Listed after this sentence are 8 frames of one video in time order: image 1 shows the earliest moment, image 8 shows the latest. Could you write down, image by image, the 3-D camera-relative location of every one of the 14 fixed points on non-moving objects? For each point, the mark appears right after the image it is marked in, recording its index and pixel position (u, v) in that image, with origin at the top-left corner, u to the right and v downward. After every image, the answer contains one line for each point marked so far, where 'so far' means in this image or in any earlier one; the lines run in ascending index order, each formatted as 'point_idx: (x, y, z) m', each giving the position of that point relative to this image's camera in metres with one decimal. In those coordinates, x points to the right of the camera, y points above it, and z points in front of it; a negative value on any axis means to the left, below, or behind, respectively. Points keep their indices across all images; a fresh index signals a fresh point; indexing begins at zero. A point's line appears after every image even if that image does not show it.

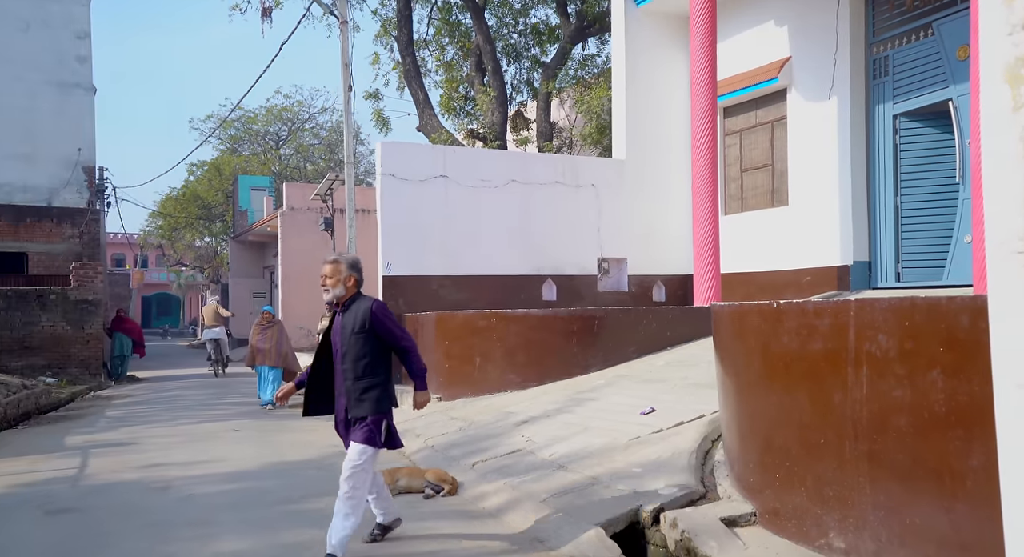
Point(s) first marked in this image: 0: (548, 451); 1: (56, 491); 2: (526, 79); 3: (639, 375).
0: (+0.3, -1.4, +7.0) m
1: (-3.5, -1.7, +6.5) m
2: (+0.3, +4.4, +18.6) m
3: (+1.4, -1.1, +9.4) m
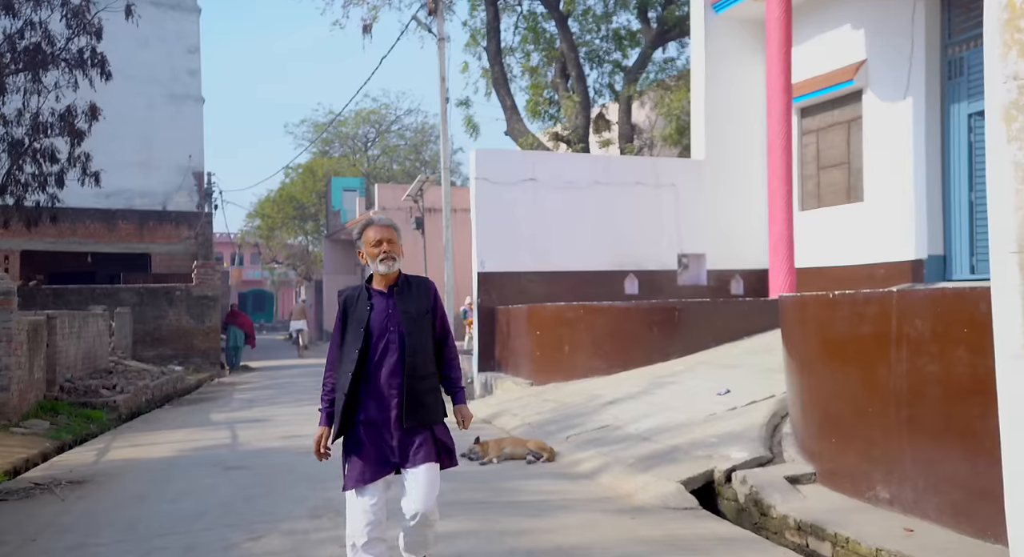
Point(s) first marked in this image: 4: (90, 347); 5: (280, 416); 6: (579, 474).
0: (+1.1, -1.4, +7.9) m
1: (-2.7, -1.6, +7.8) m
2: (+2.2, +4.5, +19.4) m
3: (+2.5, -1.0, +10.2) m
4: (-6.6, -1.1, +13.3) m
5: (-3.0, -1.8, +10.9) m
6: (+0.5, -1.5, +6.7) m
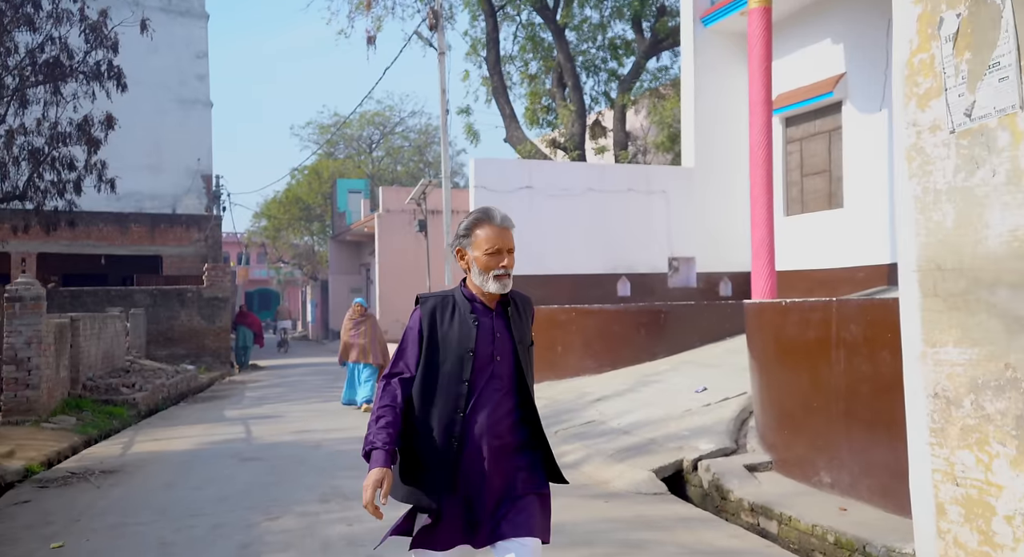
0: (+1.1, -1.4, +8.6) m
1: (-2.7, -1.7, +8.5) m
2: (+2.2, +4.5, +20.1) m
3: (+2.4, -1.0, +10.9) m
4: (-6.7, -1.1, +14.0) m
5: (-3.0, -1.8, +11.6) m
6: (+0.4, -1.6, +7.4) m
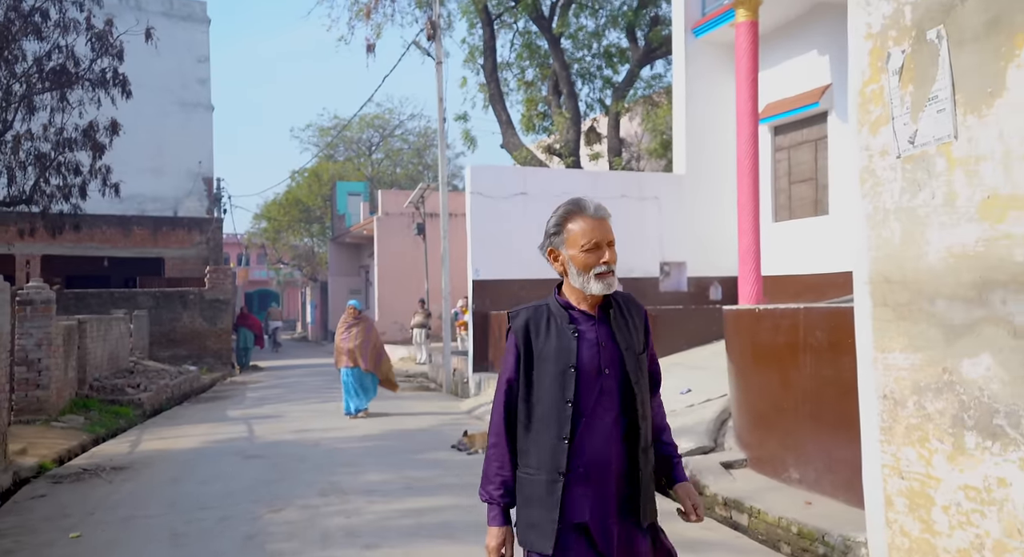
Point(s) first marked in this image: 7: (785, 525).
0: (+1.0, -1.5, +9.0) m
1: (-2.8, -1.8, +8.9) m
2: (+2.1, +4.4, +20.5) m
3: (+2.3, -1.1, +11.2) m
4: (-6.8, -1.2, +14.4) m
5: (-3.1, -1.9, +11.9) m
6: (+0.4, -1.7, +7.7) m
7: (+1.7, -1.5, +5.2) m
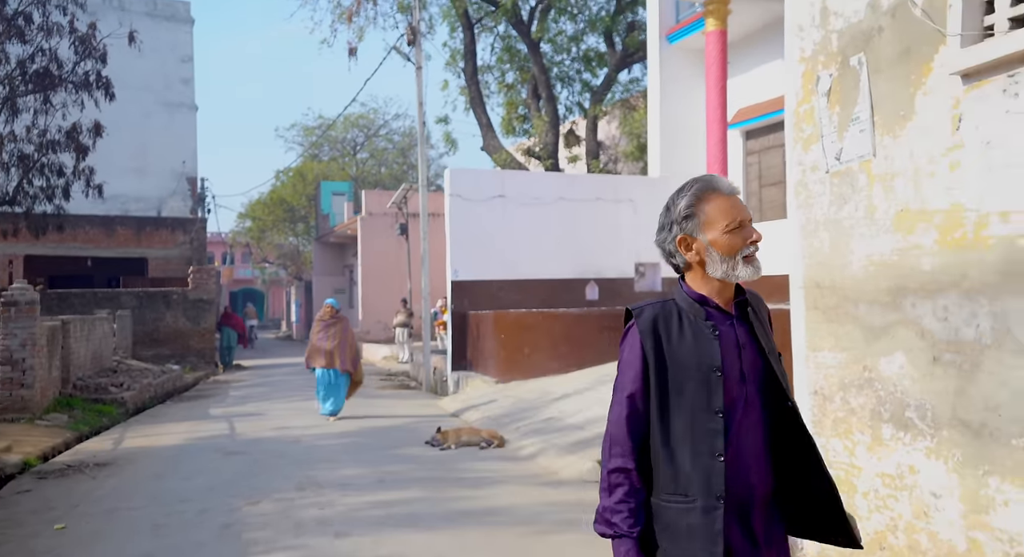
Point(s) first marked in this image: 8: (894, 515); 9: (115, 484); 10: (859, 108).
0: (+0.7, -1.5, +9.3) m
1: (-3.1, -1.8, +9.2) m
2: (+1.6, +4.4, +20.8) m
3: (+2.0, -1.1, +11.6) m
4: (-7.2, -1.2, +14.6) m
5: (-3.5, -1.9, +12.2) m
6: (+0.1, -1.7, +8.1) m
7: (+1.4, -1.5, +5.5) m
8: (+1.8, -1.1, +4.1) m
9: (-3.4, -1.7, +7.2) m
10: (+1.8, +0.9, +4.3) m
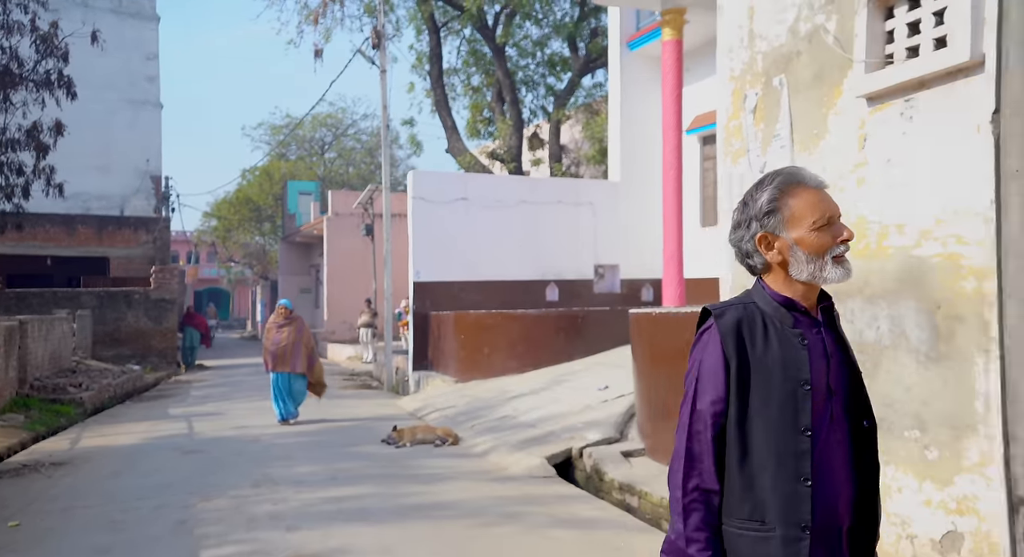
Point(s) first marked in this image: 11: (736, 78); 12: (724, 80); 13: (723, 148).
0: (+0.2, -1.5, +9.6) m
1: (-3.6, -1.8, +9.3) m
2: (+0.7, +4.3, +21.1) m
3: (+1.4, -1.2, +11.9) m
4: (-7.8, -1.2, +14.6) m
5: (-4.1, -1.9, +12.3) m
6: (-0.4, -1.7, +8.3) m
7: (+1.0, -1.6, +5.8) m
8: (+1.5, -1.2, +4.4) m
9: (-3.8, -1.8, +7.3) m
10: (+1.5, +0.8, +4.6) m
11: (+1.3, +1.2, +5.0) m
12: (+1.3, +1.2, +5.1) m
13: (+1.3, +0.8, +5.2) m
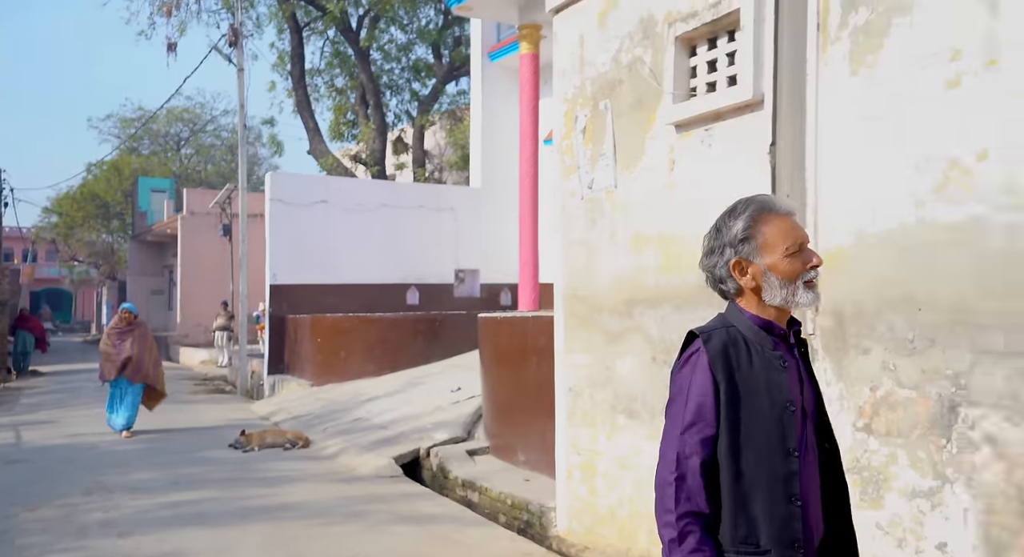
0: (-1.5, -1.6, +9.7) m
1: (-5.2, -1.8, +8.8) m
2: (-2.7, +4.2, +21.2) m
3: (-0.6, -1.2, +12.2) m
4: (-10.2, -1.2, +13.4) m
5: (-6.1, -1.9, +11.7) m
6: (-1.9, -1.8, +8.4) m
7: (-0.1, -1.6, +6.1) m
8: (+0.6, -1.2, +4.8) m
9: (-5.1, -1.8, +6.8) m
10: (+0.6, +0.8, +5.0) m
11: (+0.4, +1.1, +5.4) m
12: (+0.3, +1.2, +5.5) m
13: (+0.3, +0.7, +5.5) m
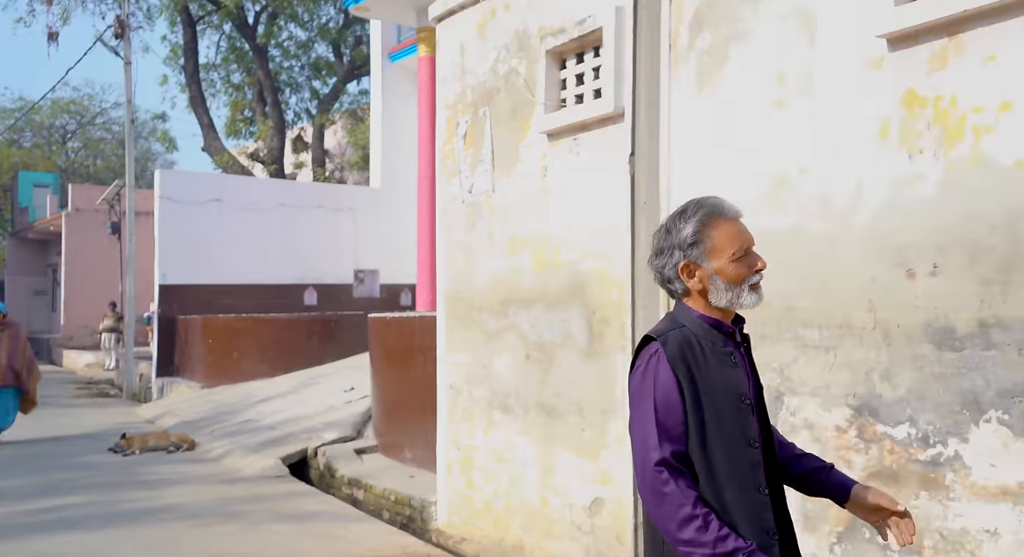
0: (-2.7, -1.6, +9.6) m
1: (-6.3, -1.8, +8.3) m
2: (-5.1, +4.2, +20.9) m
3: (-2.2, -1.3, +12.2) m
4: (-11.8, -1.1, +12.3) m
5: (-7.6, -1.9, +11.1) m
6: (-2.9, -1.8, +8.3) m
7: (-0.9, -1.6, +6.2) m
8: (-0.1, -1.2, +5.0) m
9: (-6.0, -1.7, +6.4) m
10: (-0.2, +0.8, +5.2) m
11: (-0.4, +1.1, +5.5) m
12: (-0.5, +1.2, +5.7) m
13: (-0.5, +0.7, +5.7) m
